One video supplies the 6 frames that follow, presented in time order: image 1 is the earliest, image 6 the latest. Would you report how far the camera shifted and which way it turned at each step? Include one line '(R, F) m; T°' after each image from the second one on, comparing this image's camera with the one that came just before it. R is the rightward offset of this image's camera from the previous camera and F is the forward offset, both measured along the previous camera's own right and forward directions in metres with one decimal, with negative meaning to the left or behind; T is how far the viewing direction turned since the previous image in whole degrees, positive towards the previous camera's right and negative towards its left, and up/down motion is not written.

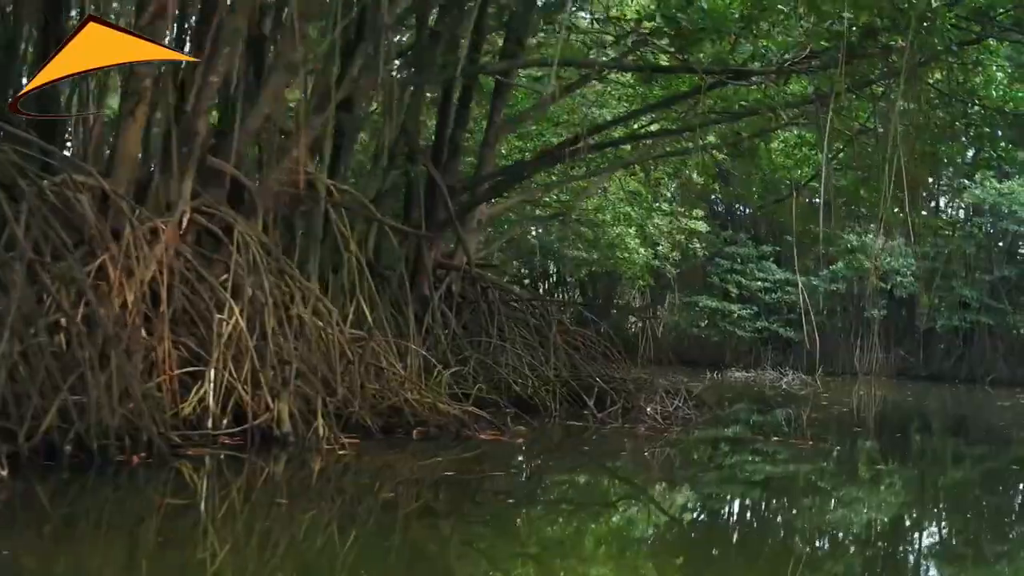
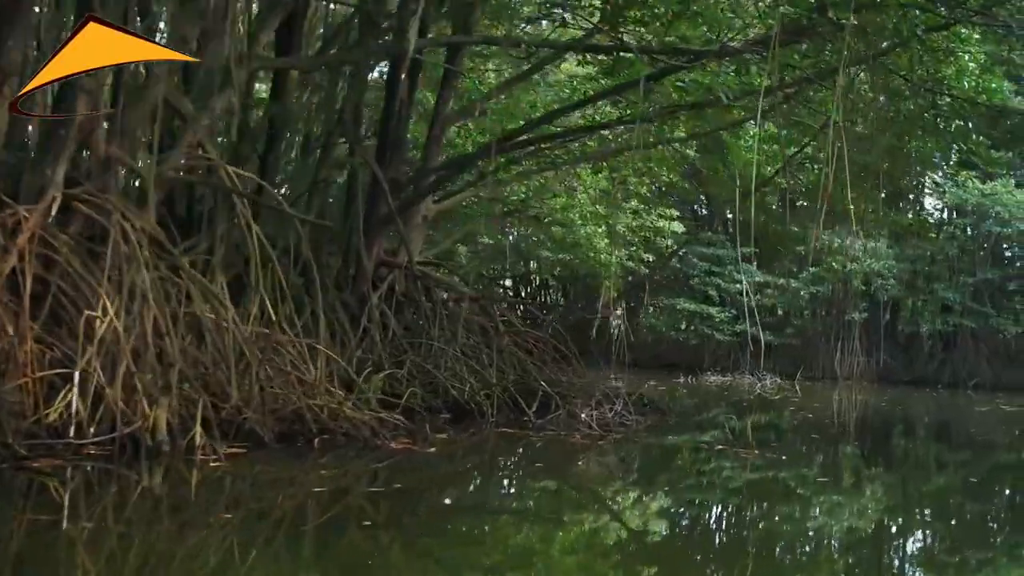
(+0.2, +0.3) m; 0°
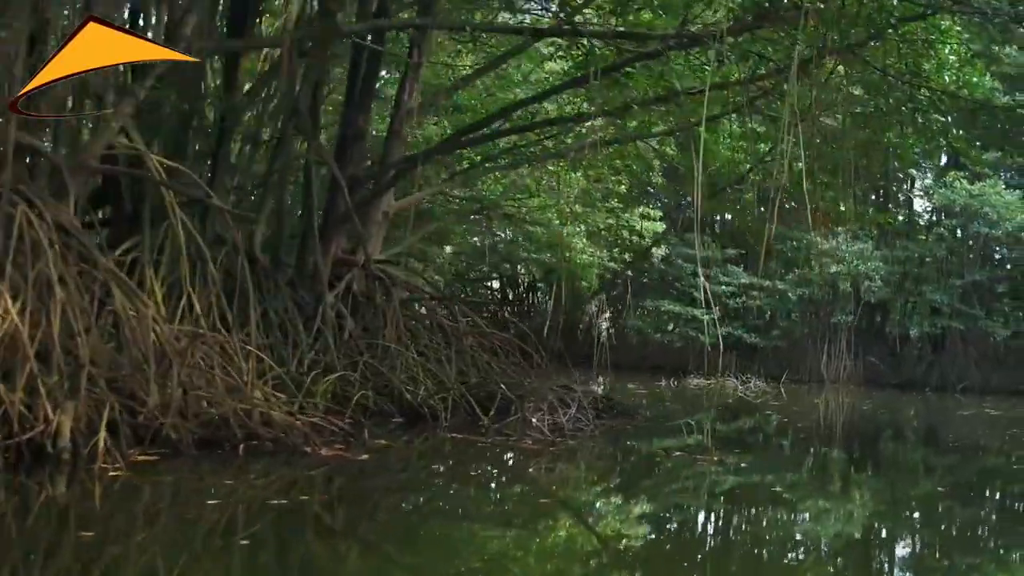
(+0.1, +0.2) m; 0°
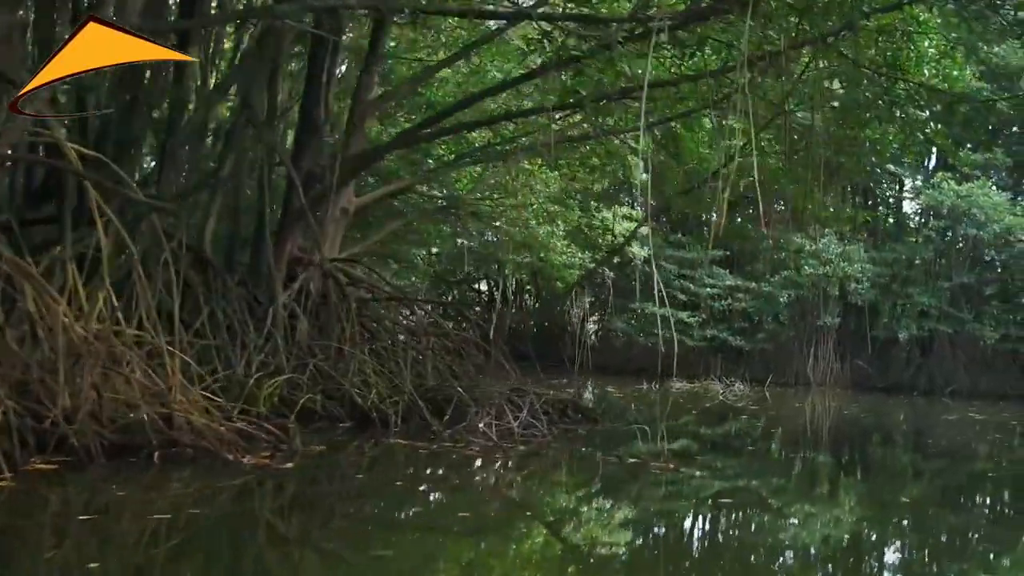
(+0.1, +0.2) m; 0°
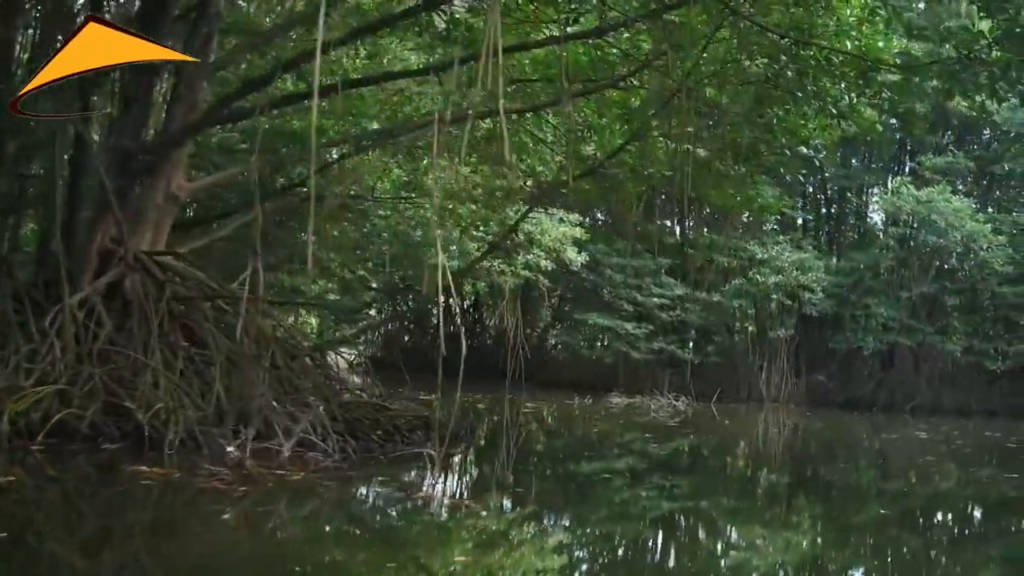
(+0.4, +0.6) m; +1°
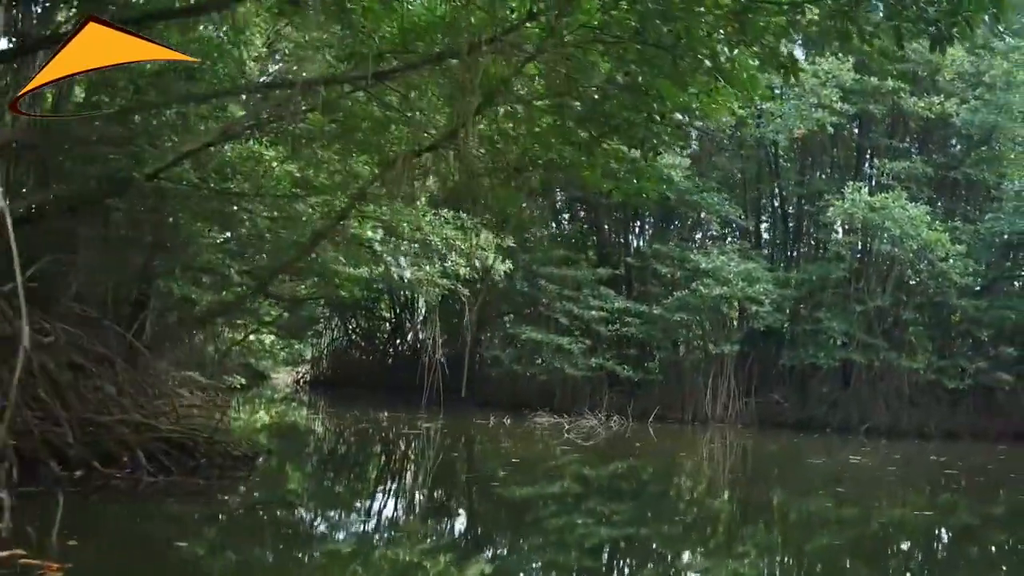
(+0.4, +0.7) m; +1°
